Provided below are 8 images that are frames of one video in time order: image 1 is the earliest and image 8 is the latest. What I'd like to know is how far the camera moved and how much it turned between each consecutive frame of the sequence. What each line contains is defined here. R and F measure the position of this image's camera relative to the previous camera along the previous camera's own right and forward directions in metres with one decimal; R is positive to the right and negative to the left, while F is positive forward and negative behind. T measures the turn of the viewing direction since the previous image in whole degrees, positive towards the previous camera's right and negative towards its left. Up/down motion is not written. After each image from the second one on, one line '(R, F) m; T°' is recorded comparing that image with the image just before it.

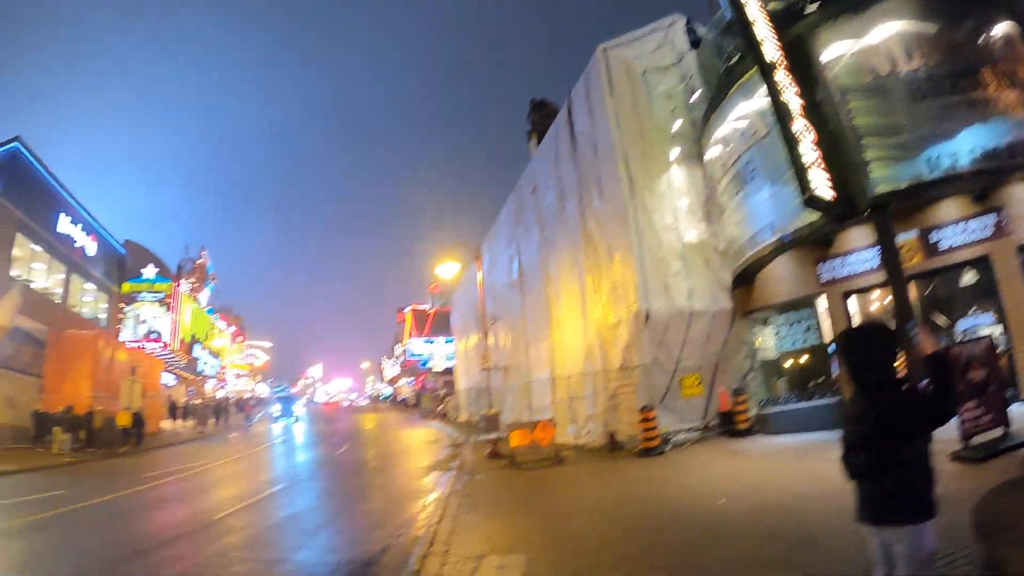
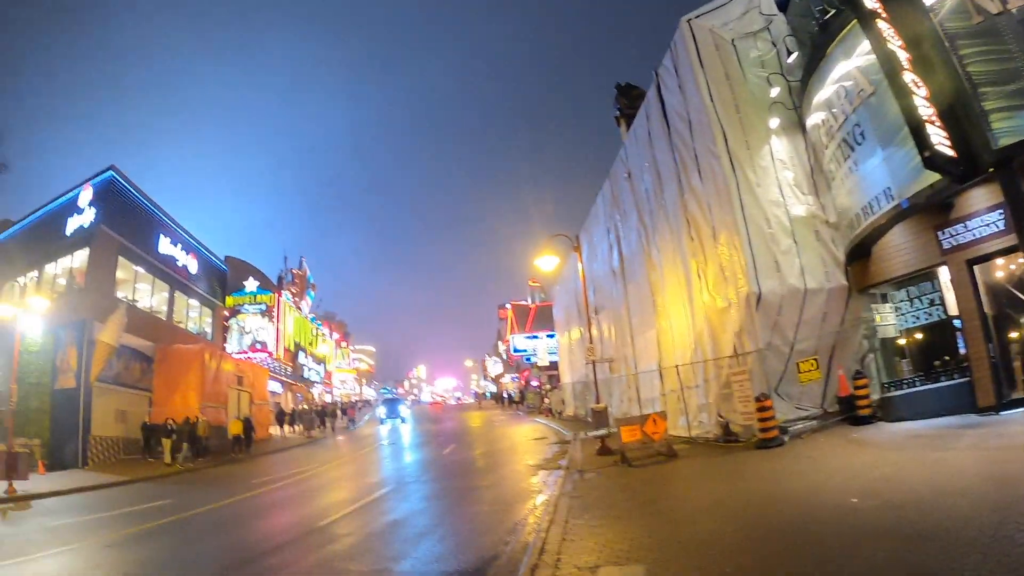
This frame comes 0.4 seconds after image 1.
(+0.2, +1.3) m; -9°
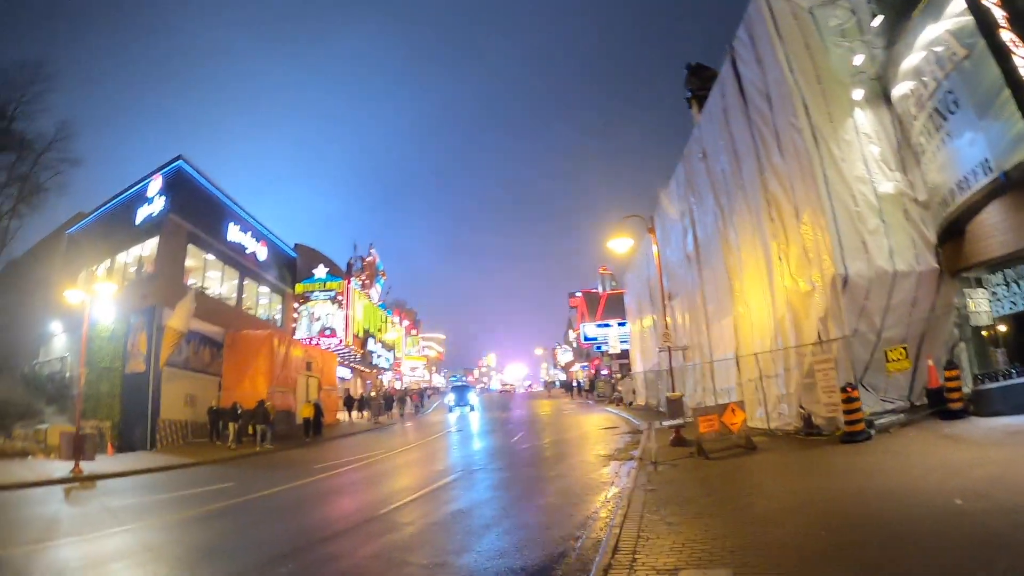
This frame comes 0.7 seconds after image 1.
(+0.2, +0.6) m; -7°
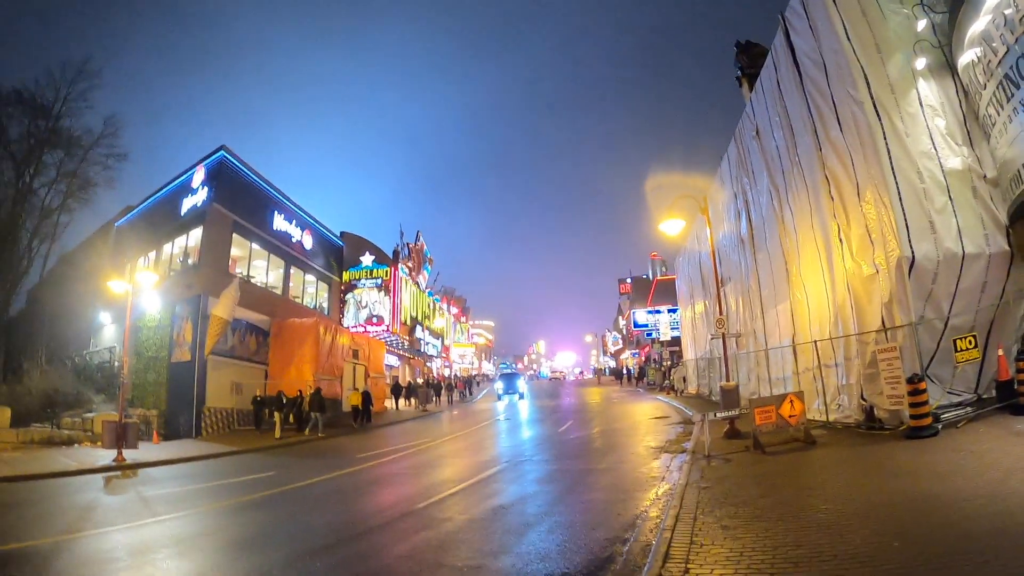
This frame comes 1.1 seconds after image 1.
(+0.3, +0.6) m; -5°
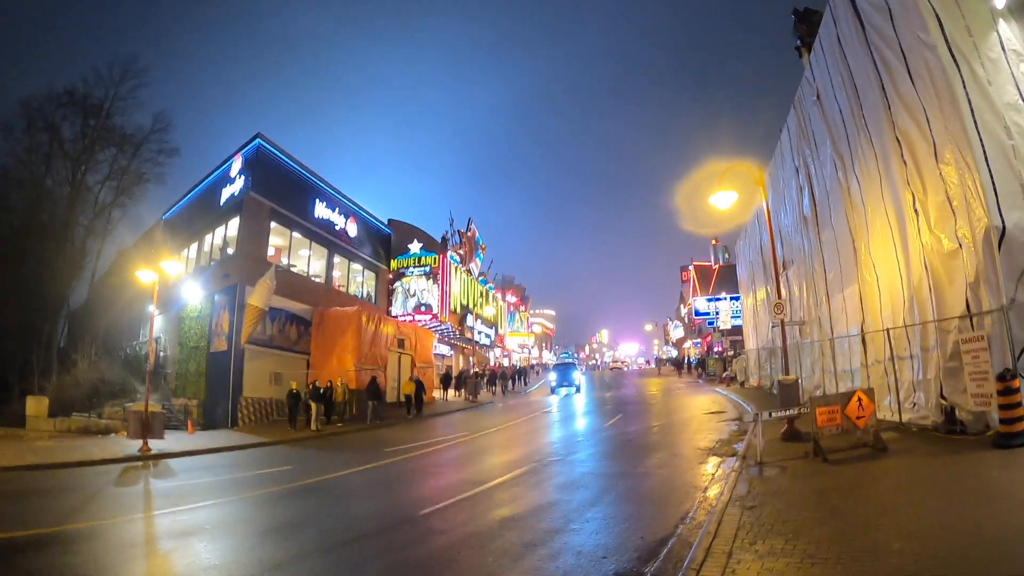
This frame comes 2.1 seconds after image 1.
(+0.8, +1.0) m; -6°
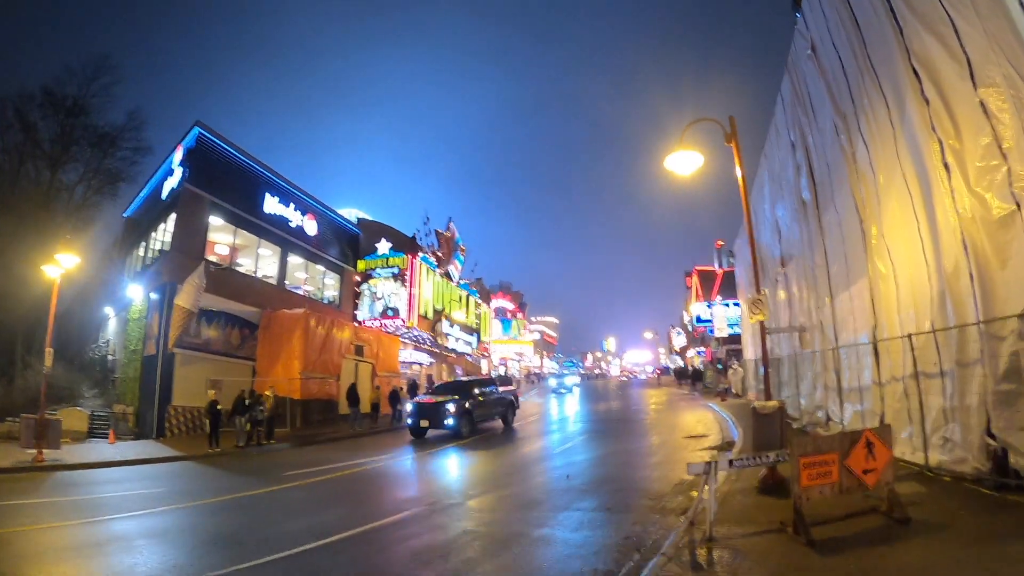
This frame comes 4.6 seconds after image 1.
(+1.8, +2.9) m; -1°
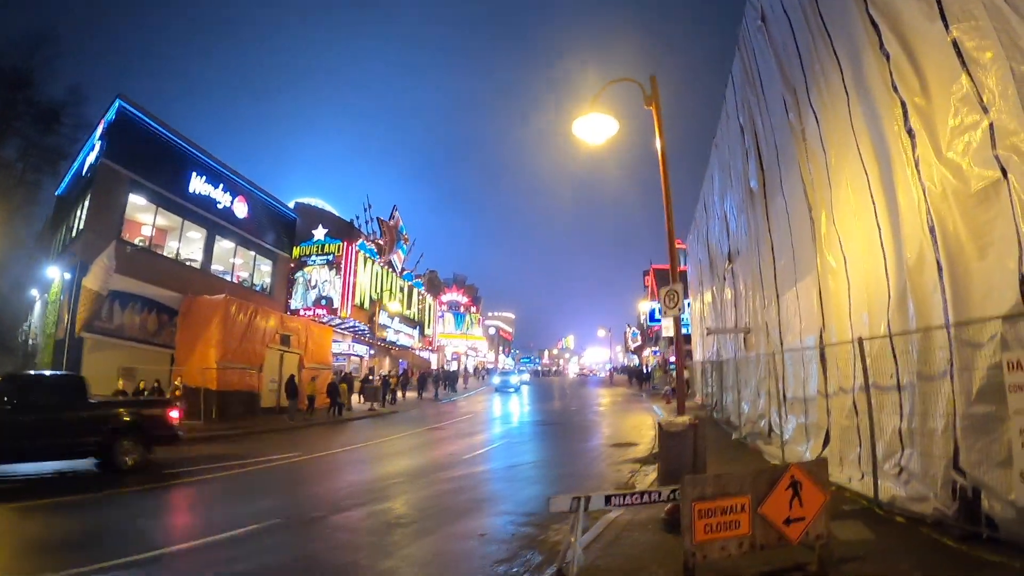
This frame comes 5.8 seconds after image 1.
(+1.0, +1.6) m; +3°
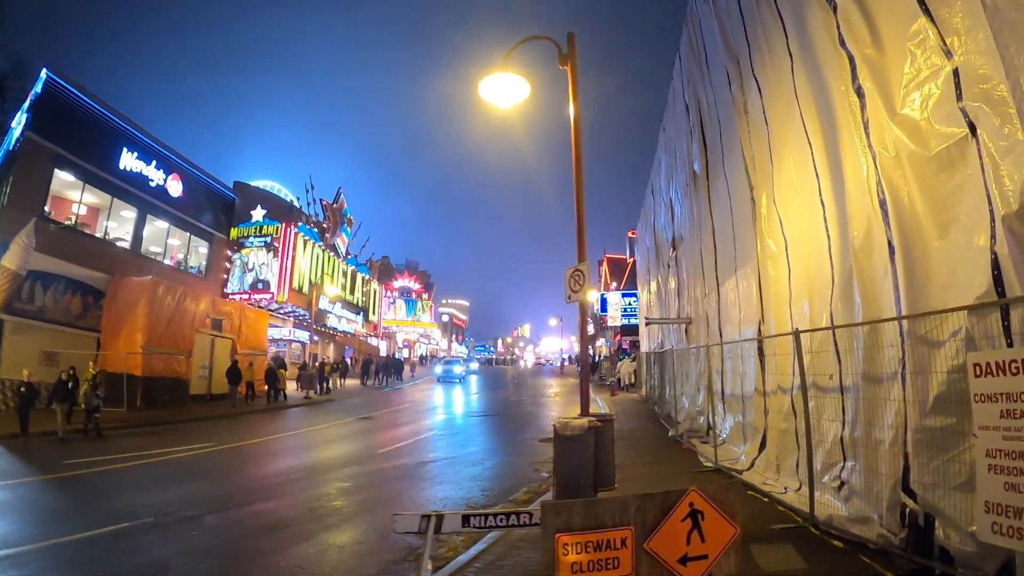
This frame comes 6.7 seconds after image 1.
(+0.7, +1.0) m; +4°
